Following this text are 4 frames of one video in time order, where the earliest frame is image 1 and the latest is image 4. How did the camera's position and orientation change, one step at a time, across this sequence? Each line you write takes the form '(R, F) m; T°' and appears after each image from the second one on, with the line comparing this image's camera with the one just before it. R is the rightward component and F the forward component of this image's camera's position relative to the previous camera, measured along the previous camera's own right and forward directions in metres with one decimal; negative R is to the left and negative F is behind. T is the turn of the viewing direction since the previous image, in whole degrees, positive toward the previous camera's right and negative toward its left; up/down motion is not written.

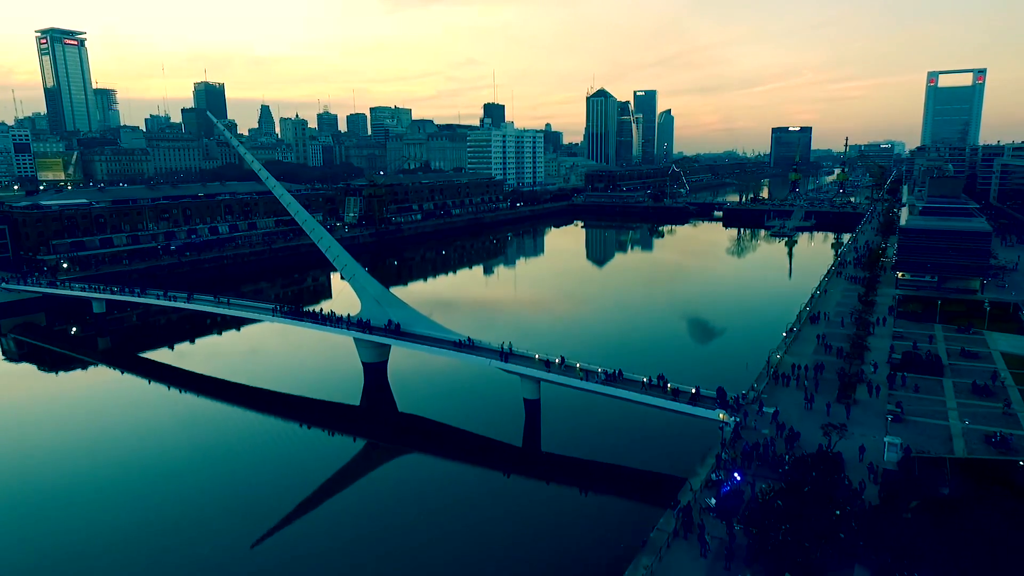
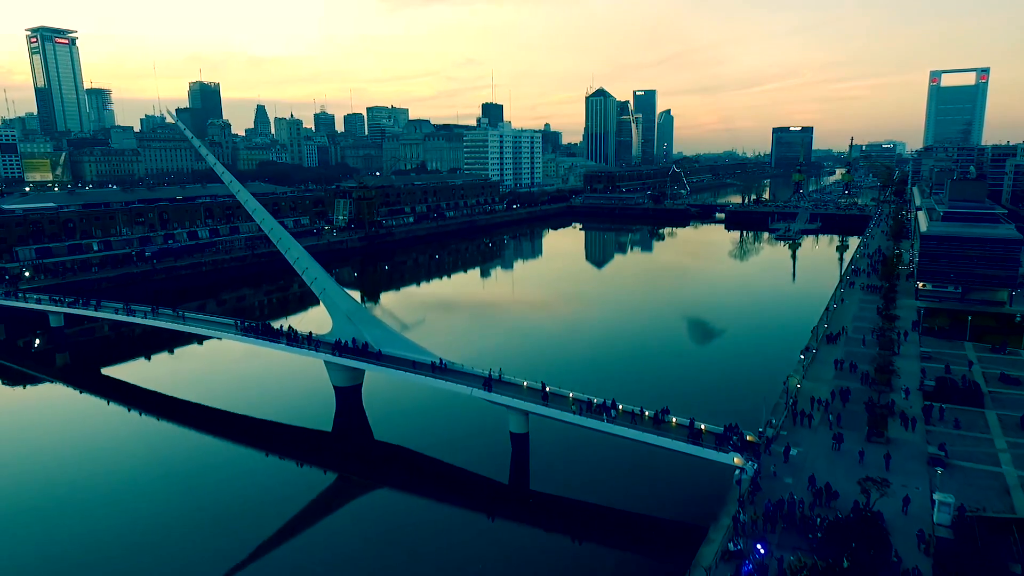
(+0.5, +2.6) m; 0°
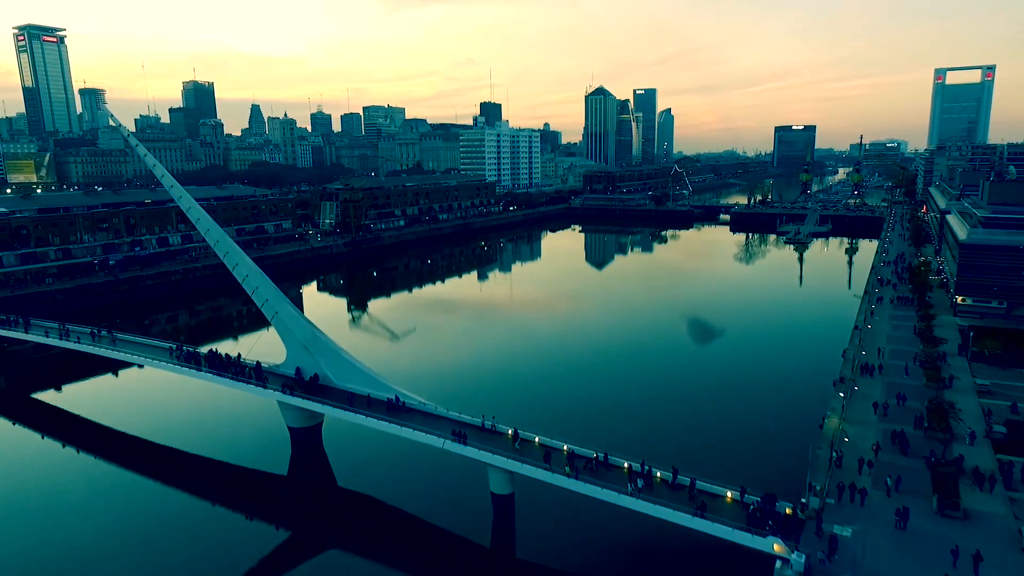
(+0.5, +3.6) m; 0°
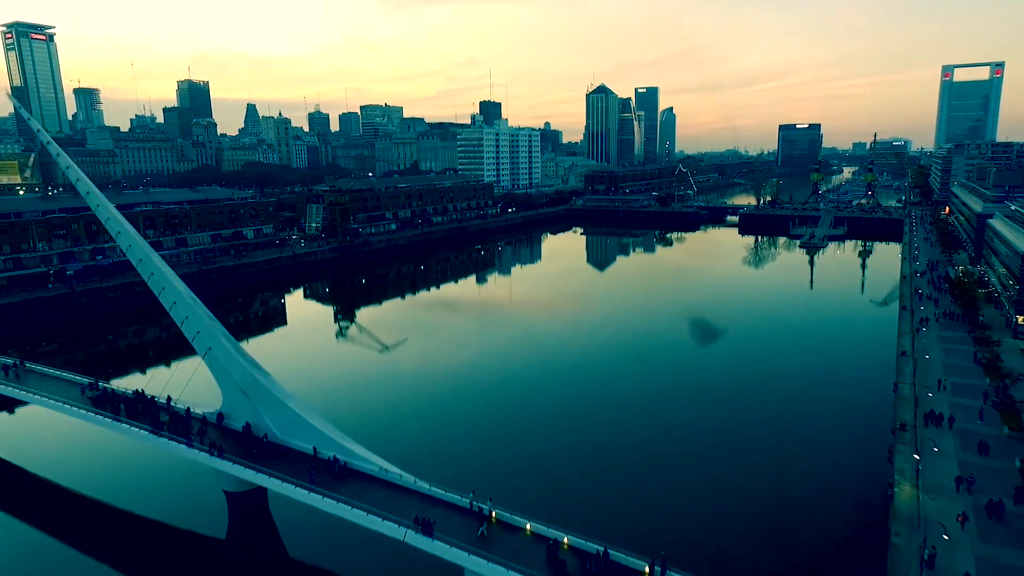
(+0.4, +3.9) m; 0°
